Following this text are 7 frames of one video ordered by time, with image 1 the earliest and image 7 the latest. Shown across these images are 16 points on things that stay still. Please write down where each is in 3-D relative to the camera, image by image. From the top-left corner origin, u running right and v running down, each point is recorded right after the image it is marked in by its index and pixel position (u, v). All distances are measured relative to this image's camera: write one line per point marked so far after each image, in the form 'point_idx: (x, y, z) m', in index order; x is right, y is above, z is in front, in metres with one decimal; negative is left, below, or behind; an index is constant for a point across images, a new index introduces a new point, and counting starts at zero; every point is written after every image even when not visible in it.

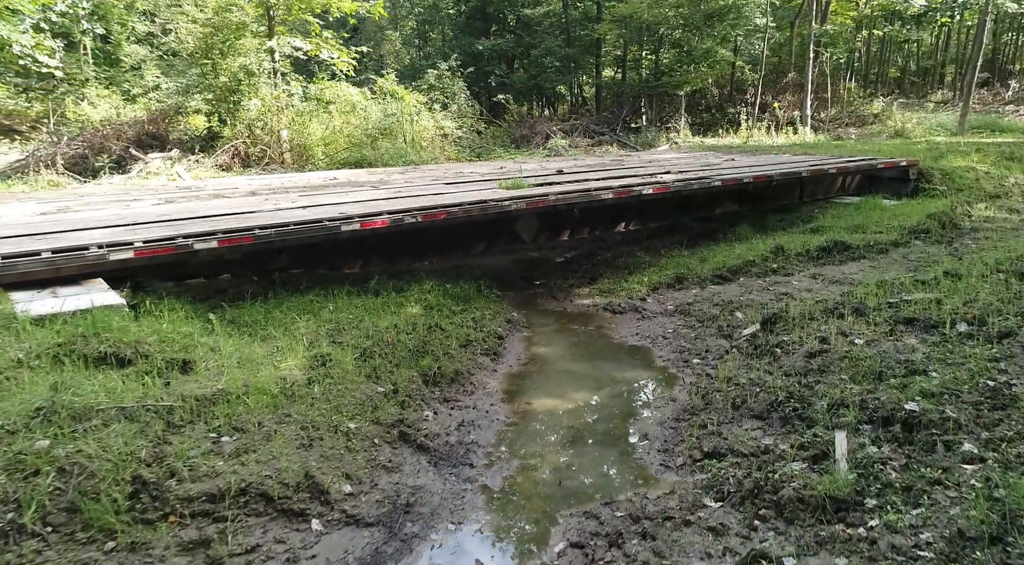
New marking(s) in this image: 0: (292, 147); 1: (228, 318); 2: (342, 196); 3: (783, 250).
0: (-4.0, +2.4, +12.6) m
1: (-1.9, -0.2, +4.9) m
2: (-1.6, +0.8, +6.8) m
3: (+2.8, +0.3, +7.4) m
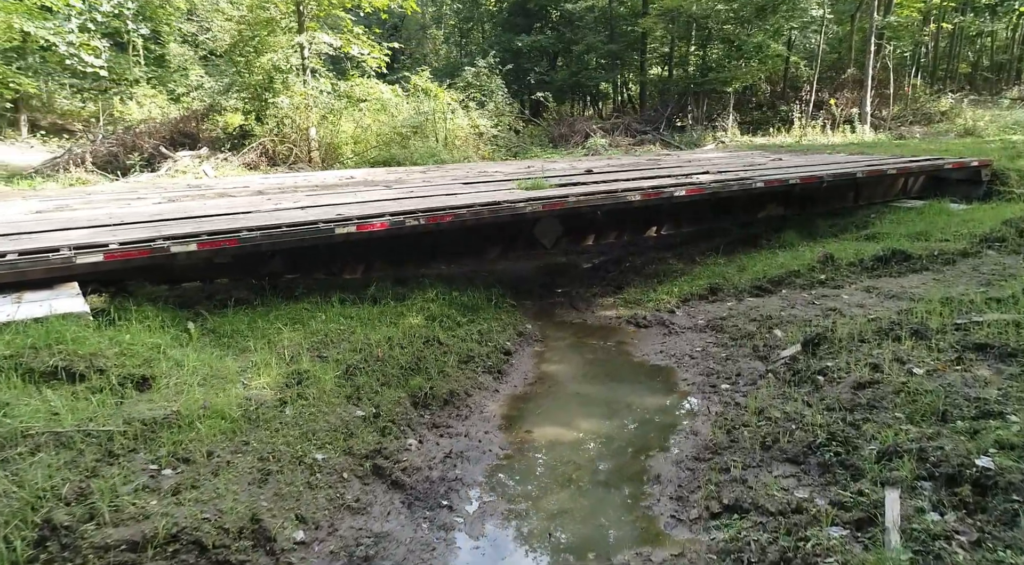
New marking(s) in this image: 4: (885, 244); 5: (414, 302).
0: (-3.4, +2.4, +12.4) m
1: (-1.9, -0.3, +4.5) m
2: (-1.4, +0.8, +6.4) m
3: (+3.0, +0.2, +6.6) m
4: (+3.7, +0.4, +7.0) m
5: (-0.7, -0.1, +5.3) m
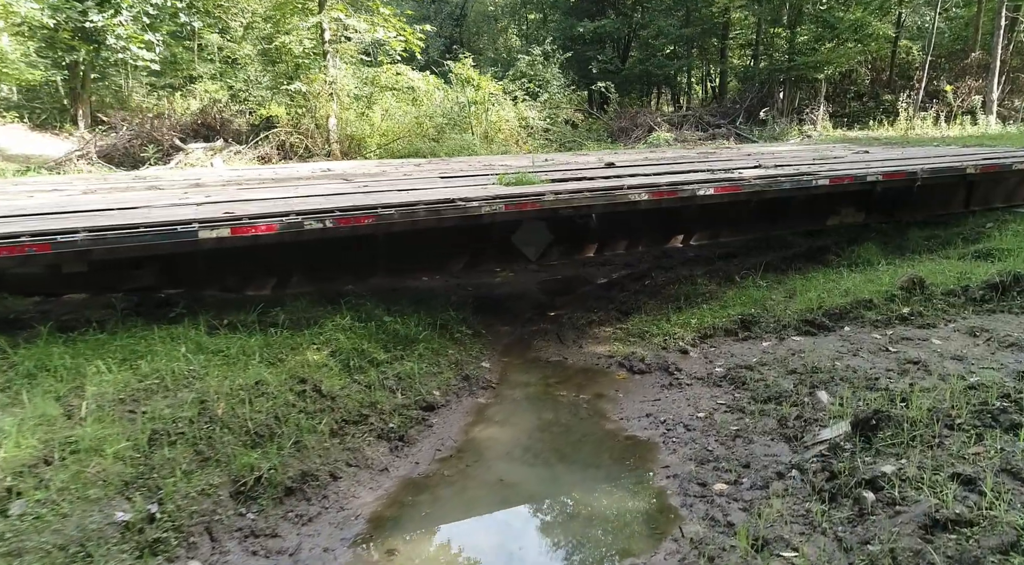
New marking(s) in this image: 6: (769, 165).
0: (-2.7, +2.3, +11.3) m
1: (-2.4, -0.4, +3.3) m
2: (-1.6, +0.7, +5.1) m
3: (+2.8, 0.0, +4.8) m
4: (+3.5, +0.1, +5.1) m
5: (-1.1, -0.3, +4.0) m
6: (+2.3, +1.1, +6.4) m
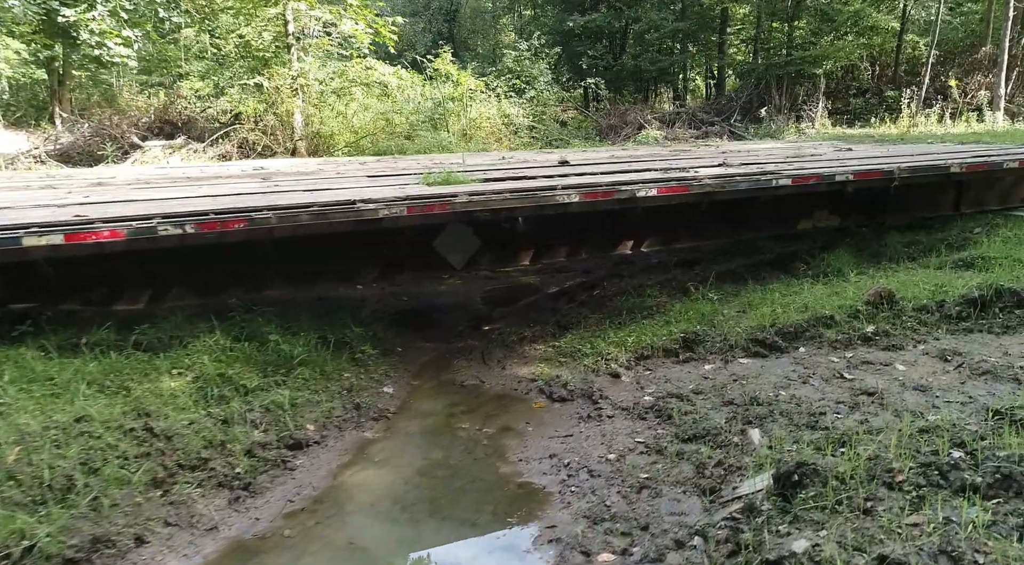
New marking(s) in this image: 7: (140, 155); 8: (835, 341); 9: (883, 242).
0: (-3.1, +2.2, +10.8) m
1: (-2.9, -0.4, +2.9) m
2: (-2.1, +0.6, +4.6) m
3: (+2.3, -0.1, +4.3) m
4: (+3.0, 0.0, +4.6) m
5: (-1.6, -0.3, +3.5) m
6: (+1.8, +1.0, +5.9) m
7: (-5.4, +1.9, +10.3) m
8: (+1.8, -0.3, +4.0) m
9: (+2.9, +0.3, +5.6) m
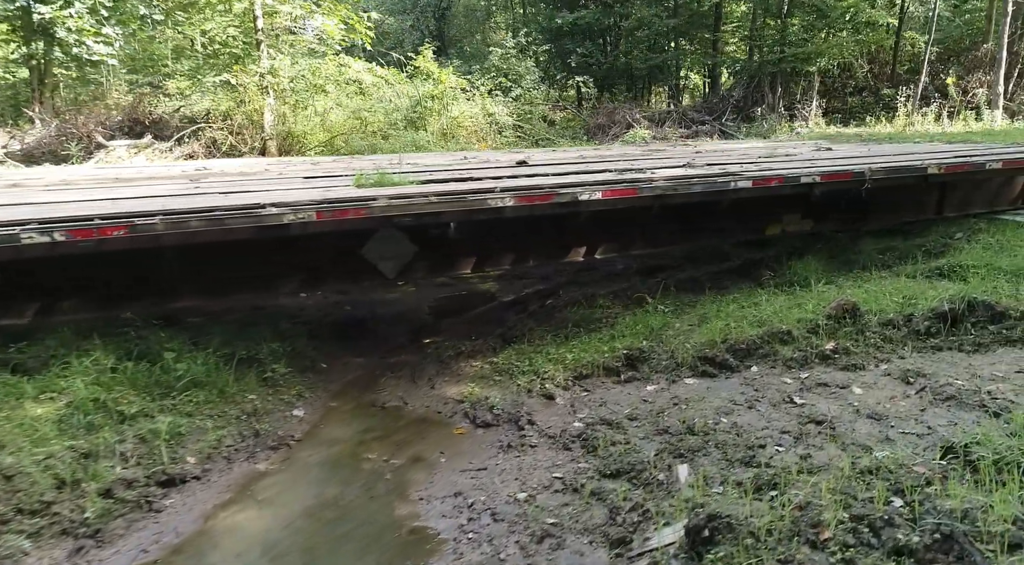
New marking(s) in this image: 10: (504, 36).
0: (-3.5, +2.2, +10.5) m
1: (-3.3, -0.5, +2.5) m
2: (-2.5, +0.5, +4.3) m
3: (+1.9, -0.1, +3.9) m
4: (+2.6, 0.0, +4.2) m
5: (-2.0, -0.4, +3.2) m
6: (+1.4, +0.9, +5.5) m
7: (-5.7, +1.8, +10.0) m
8: (+1.4, -0.4, +3.6) m
9: (+2.5, +0.3, +5.2) m
10: (-0.2, +6.4, +18.5) m
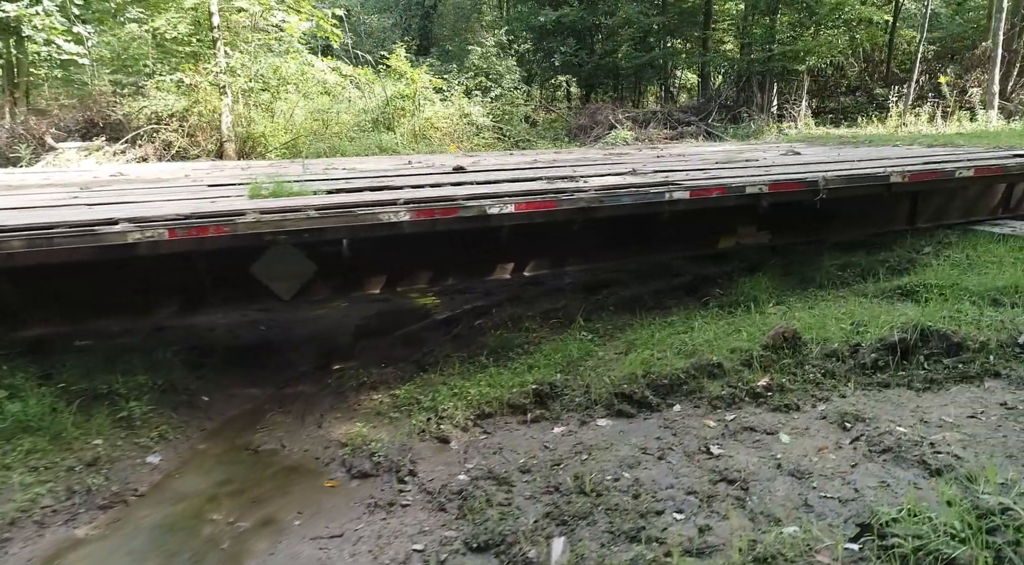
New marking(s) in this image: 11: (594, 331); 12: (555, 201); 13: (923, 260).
0: (-3.9, +2.1, +10.1) m
1: (-3.8, -0.6, +2.1) m
2: (-3.0, +0.4, +3.9) m
3: (+1.4, -0.3, +3.5) m
4: (+2.1, -0.1, +3.8) m
5: (-2.5, -0.5, +2.7) m
6: (+1.0, +0.8, +5.1) m
7: (-6.2, +1.7, +9.6) m
8: (+0.9, -0.5, +3.2) m
9: (+2.0, +0.1, +4.8) m
10: (-0.6, +6.3, +18.1) m
11: (+0.5, -0.3, +4.0) m
12: (+0.2, +0.4, +3.7) m
13: (+2.7, +0.1, +4.6) m
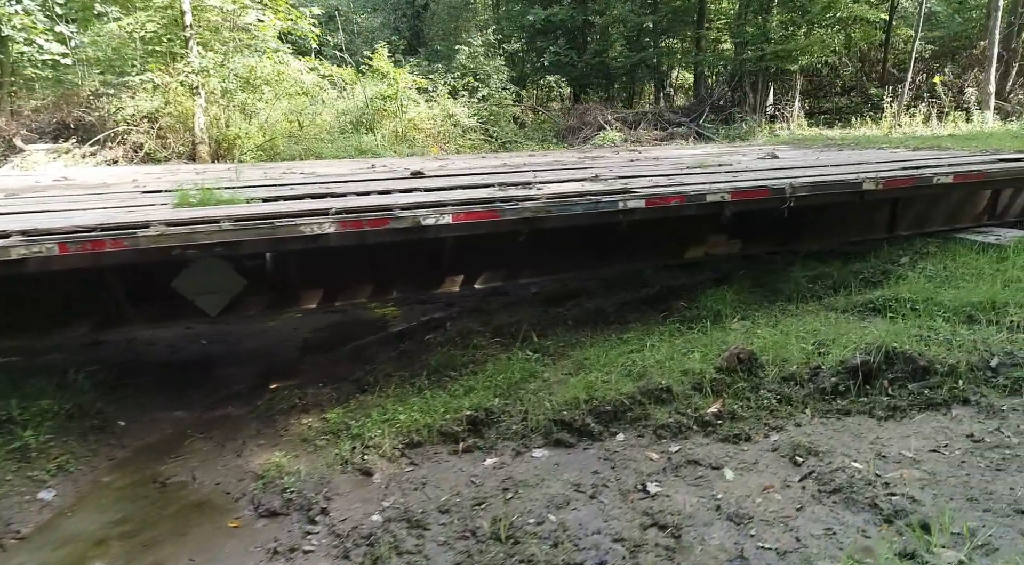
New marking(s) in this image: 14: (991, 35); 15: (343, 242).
0: (-4.2, +2.0, +9.9) m
1: (-4.1, -0.7, +1.9) m
2: (-3.3, +0.3, +3.7) m
3: (+1.1, -0.3, +3.2) m
4: (+1.9, -0.2, +3.5) m
5: (-2.8, -0.6, +2.5) m
6: (+0.7, +0.7, +4.8) m
7: (-6.5, +1.6, +9.4) m
8: (+0.6, -0.6, +2.9) m
9: (+1.7, +0.1, +4.5) m
10: (-0.9, +6.2, +17.8) m
11: (+0.2, -0.3, +3.8) m
12: (0.0, +0.4, +3.5) m
13: (+2.4, +0.1, +4.4) m
14: (+8.4, +4.4, +12.6) m
15: (-0.7, +0.2, +3.3) m
